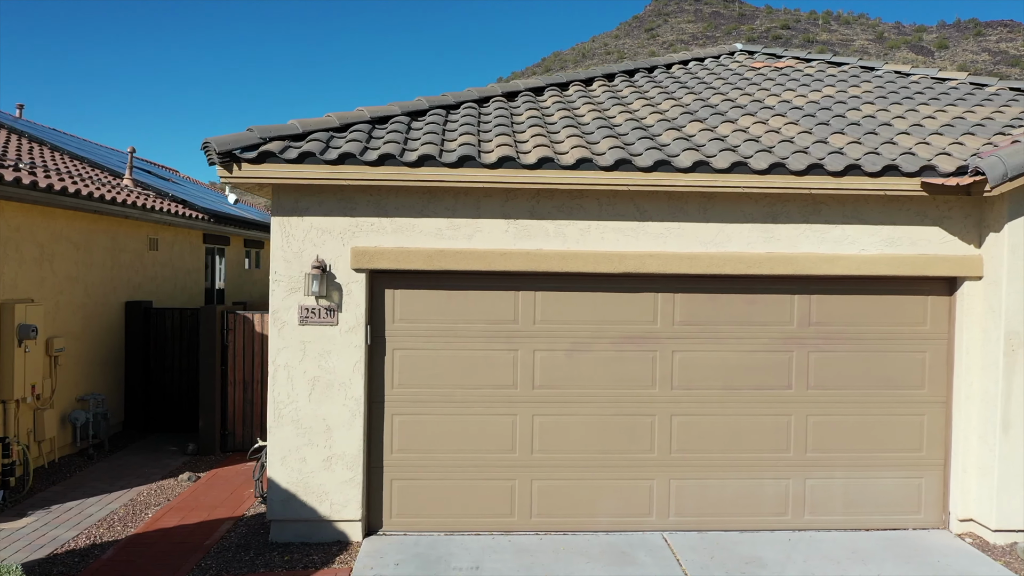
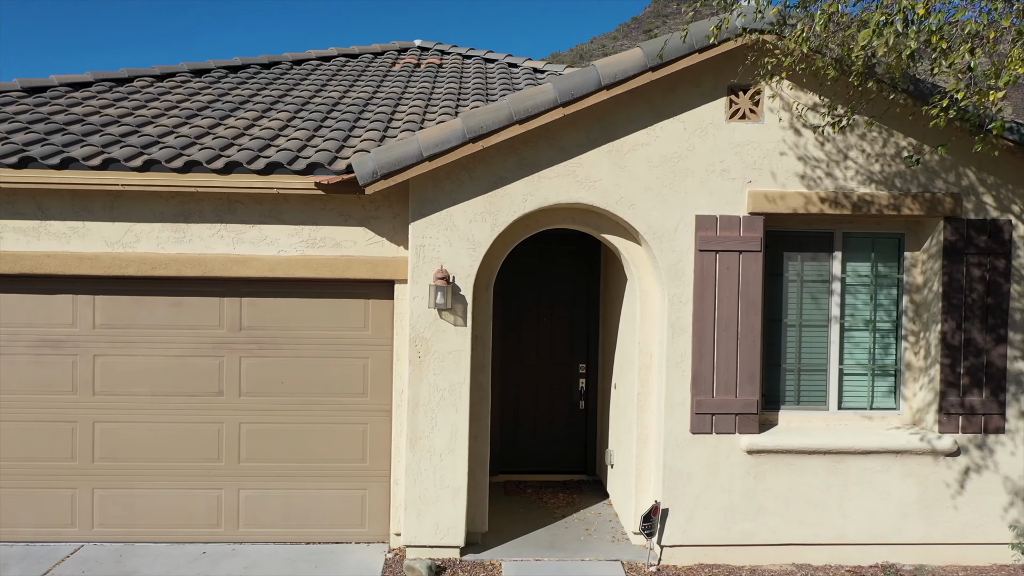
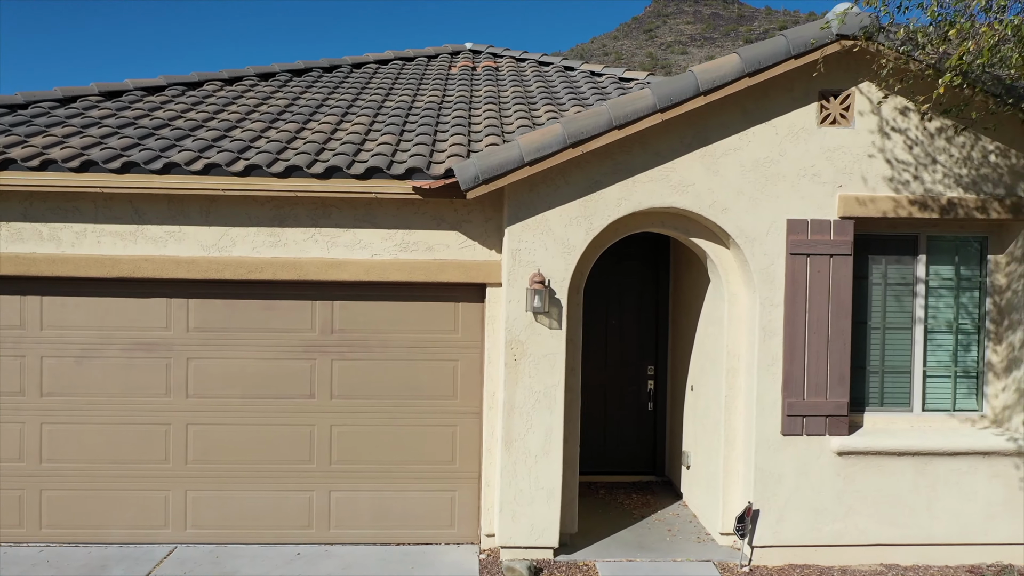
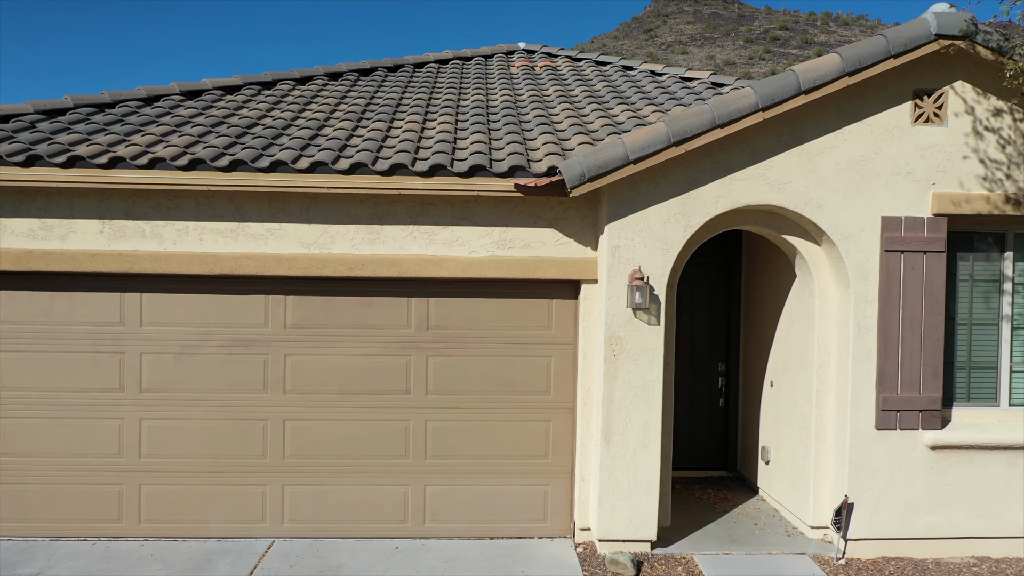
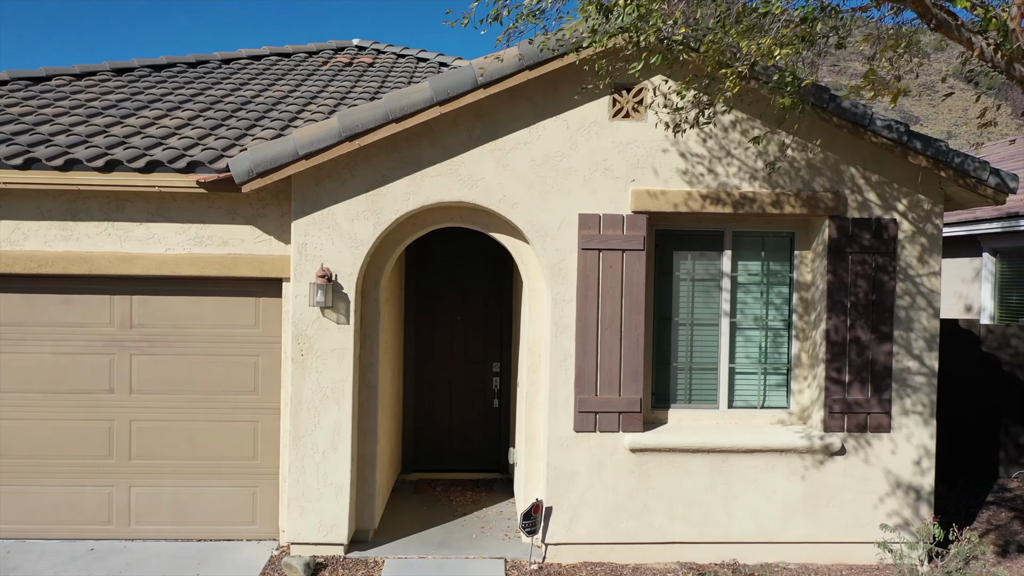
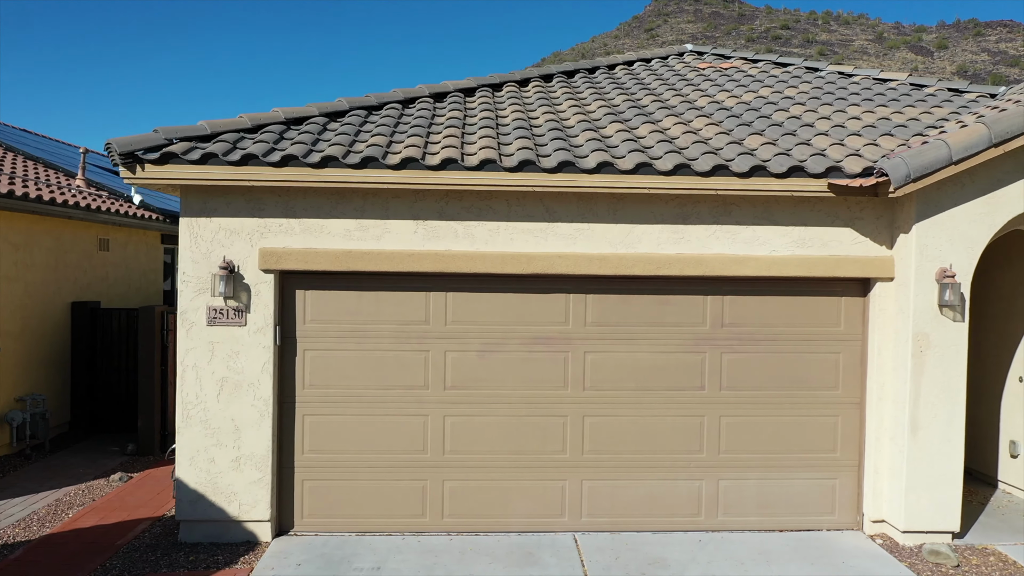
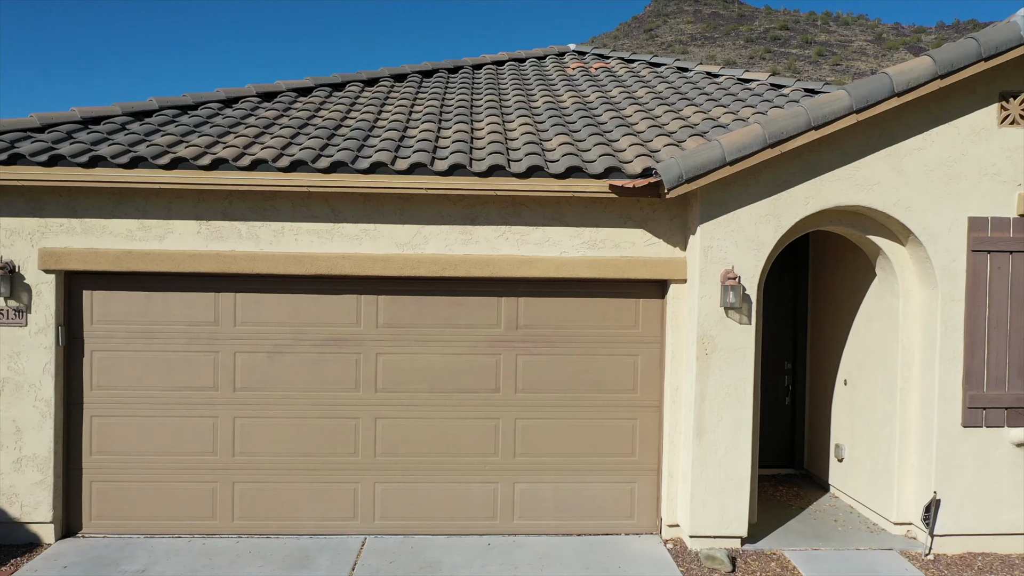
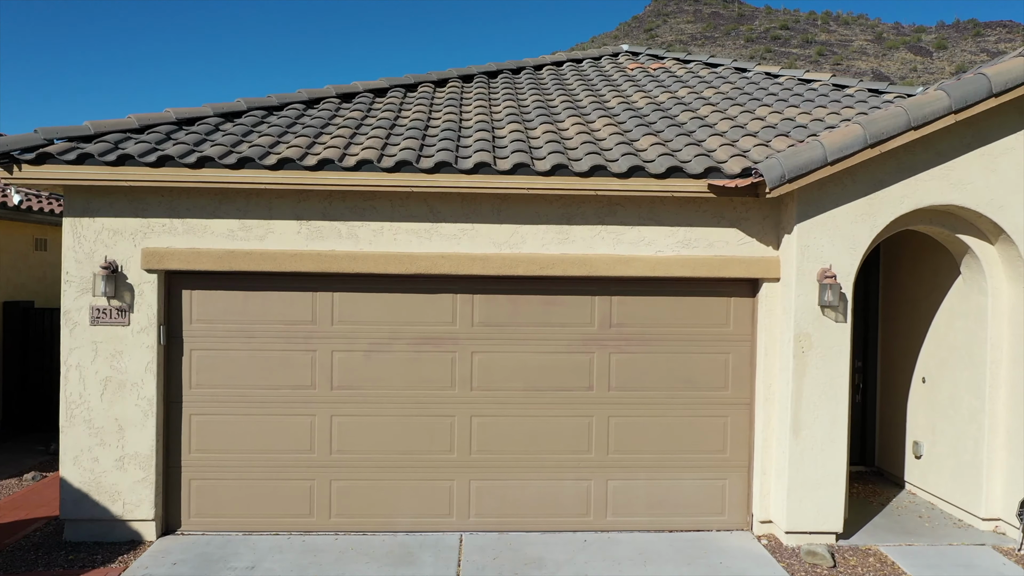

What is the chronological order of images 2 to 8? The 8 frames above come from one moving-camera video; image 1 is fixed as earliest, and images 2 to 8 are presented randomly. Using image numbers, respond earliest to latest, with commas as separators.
6, 8, 7, 4, 3, 2, 5
